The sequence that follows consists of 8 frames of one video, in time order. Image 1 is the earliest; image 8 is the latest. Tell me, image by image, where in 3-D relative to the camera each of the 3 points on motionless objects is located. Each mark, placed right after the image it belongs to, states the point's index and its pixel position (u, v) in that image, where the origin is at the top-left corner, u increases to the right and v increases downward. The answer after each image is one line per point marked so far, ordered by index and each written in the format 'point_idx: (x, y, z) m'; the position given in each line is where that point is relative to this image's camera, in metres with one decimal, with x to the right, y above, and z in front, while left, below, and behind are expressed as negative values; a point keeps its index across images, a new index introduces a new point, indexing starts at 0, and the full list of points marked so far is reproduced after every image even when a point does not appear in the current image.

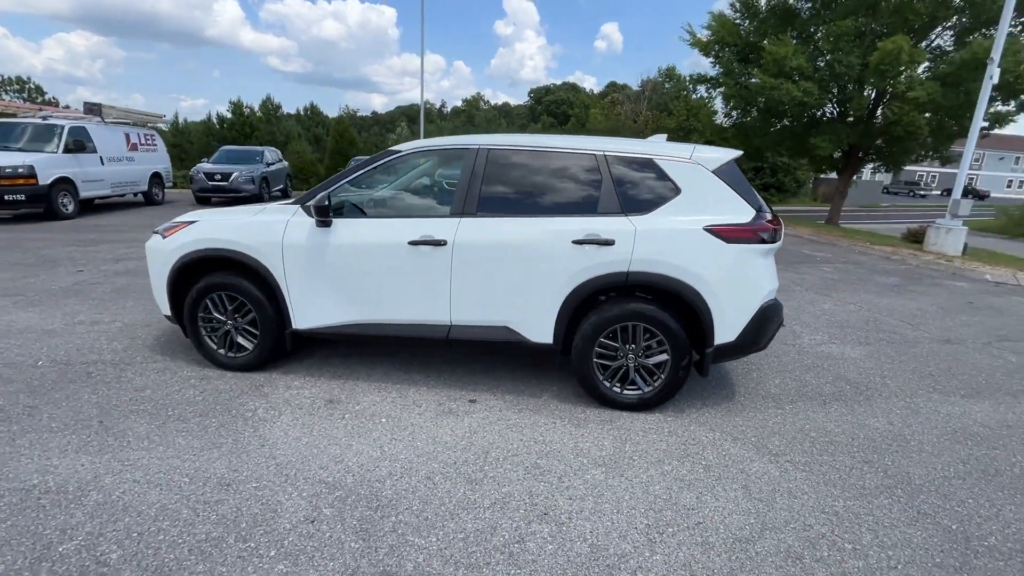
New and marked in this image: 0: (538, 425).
0: (+0.2, -1.0, +3.7) m
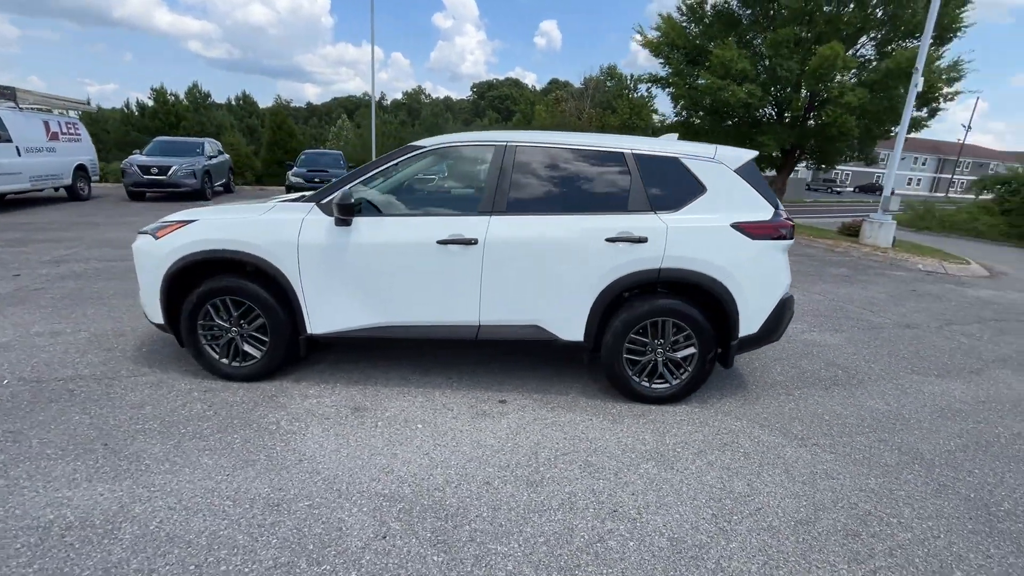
0: (+0.5, -1.0, +3.7) m
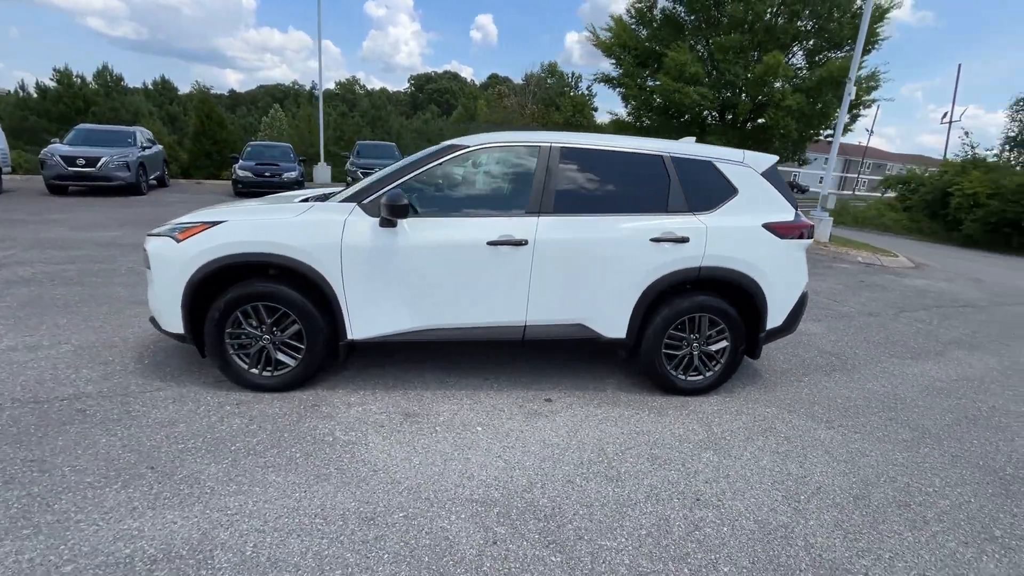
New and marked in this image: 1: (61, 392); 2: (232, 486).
0: (+0.9, -1.0, +3.8) m
1: (-3.4, -0.8, +3.7) m
2: (-1.6, -1.1, +2.8) m
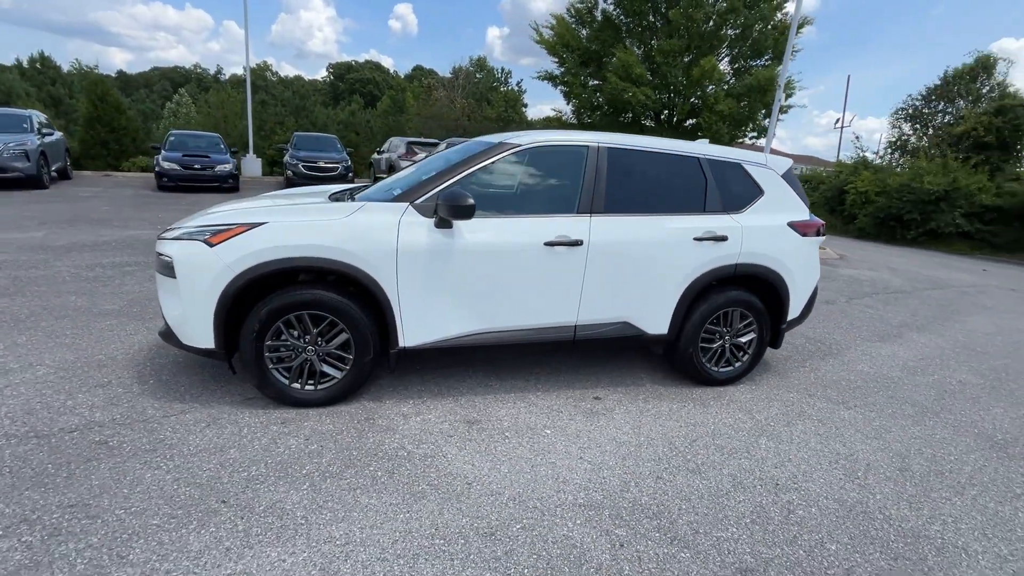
0: (+1.3, -1.0, +4.0) m
1: (-2.9, -0.9, +3.2) m
2: (-1.0, -1.2, +2.6) m
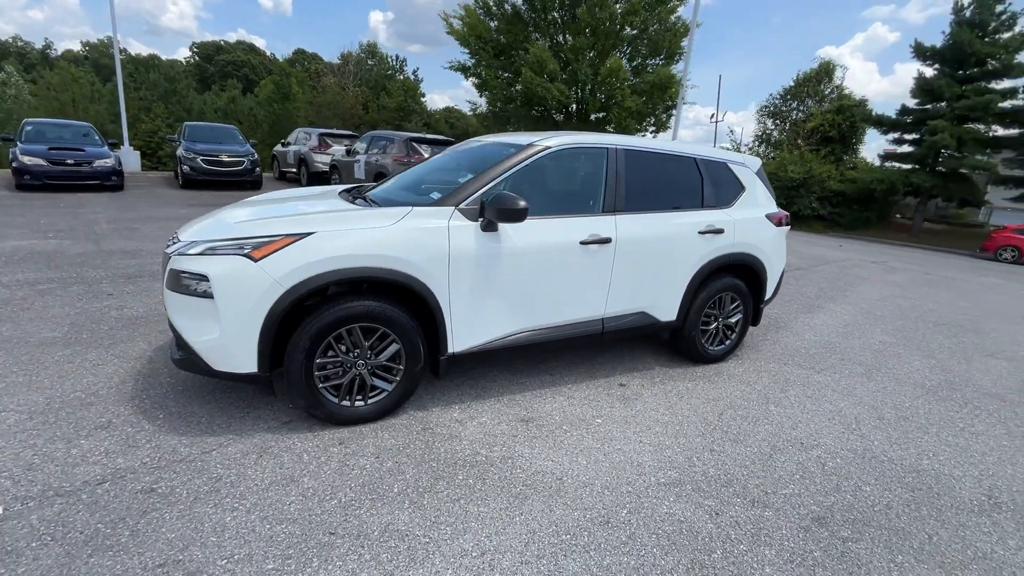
0: (+1.6, -0.9, +4.4) m
1: (-2.4, -1.0, +2.7) m
2: (-0.3, -1.3, +2.5) m
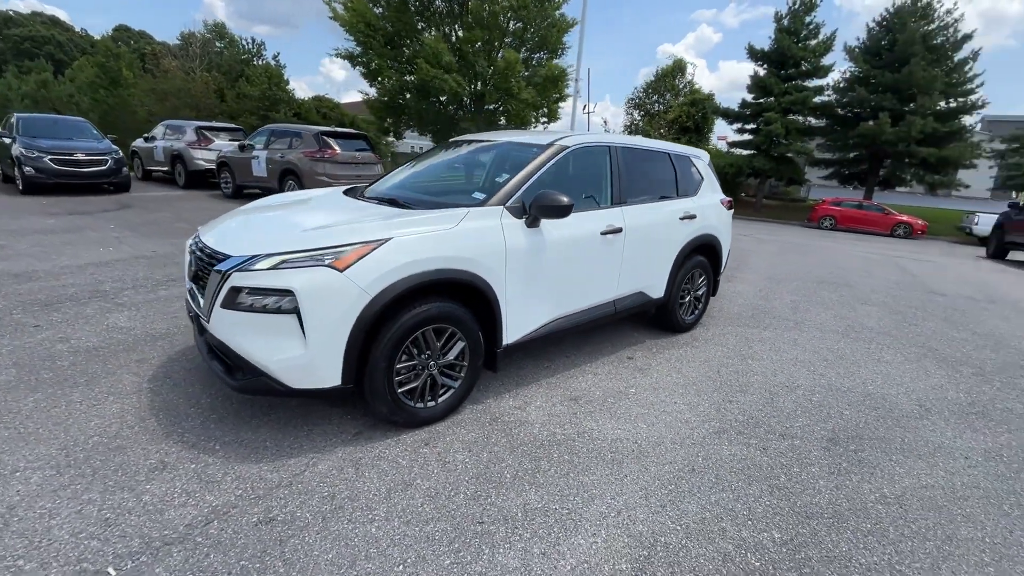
0: (+1.8, -0.7, +5.0) m
1: (-1.7, -1.2, +2.5) m
2: (+0.4, -1.2, +2.8) m
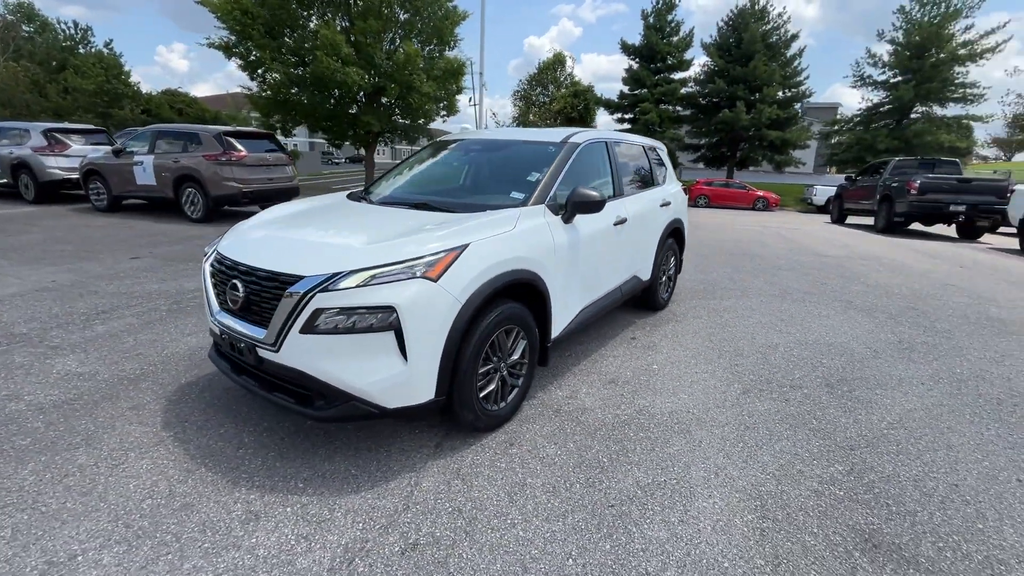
0: (+1.9, -0.5, +5.5) m
1: (-0.9, -1.3, +2.3) m
2: (+1.0, -1.1, +3.0) m
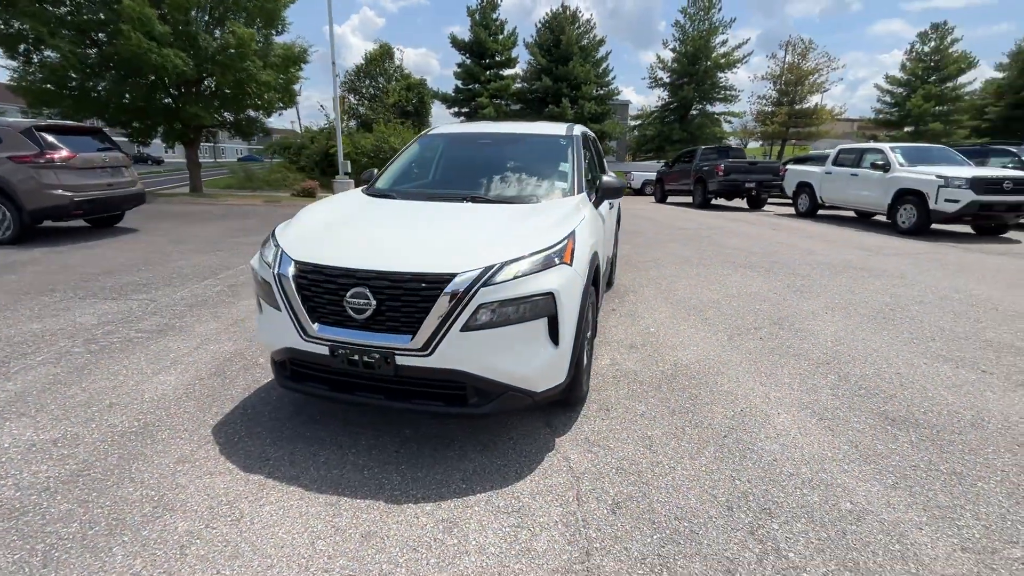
0: (+1.6, -0.1, +6.3) m
1: (+0.2, -1.3, +2.4) m
2: (+1.8, -0.9, +3.7) m
